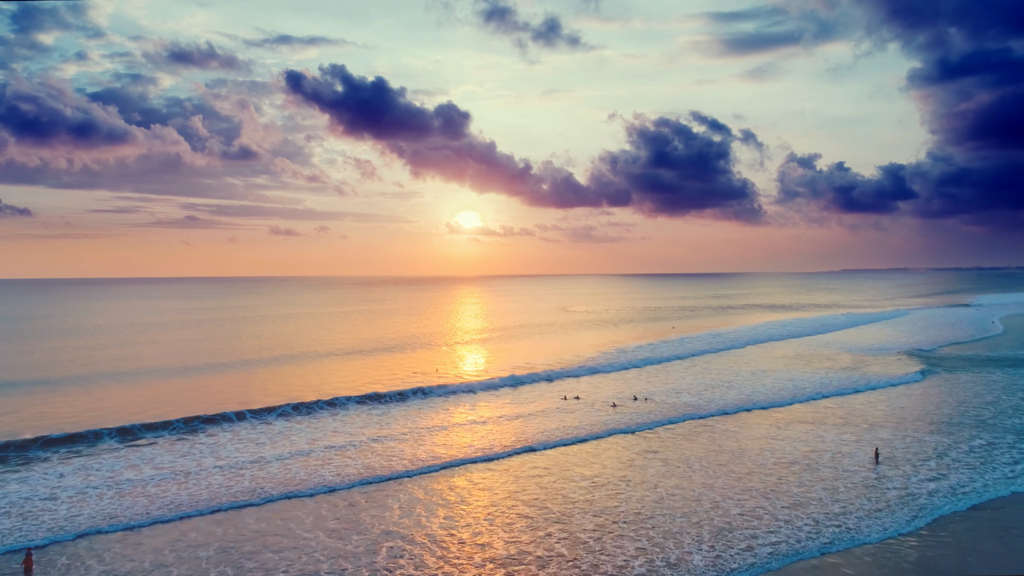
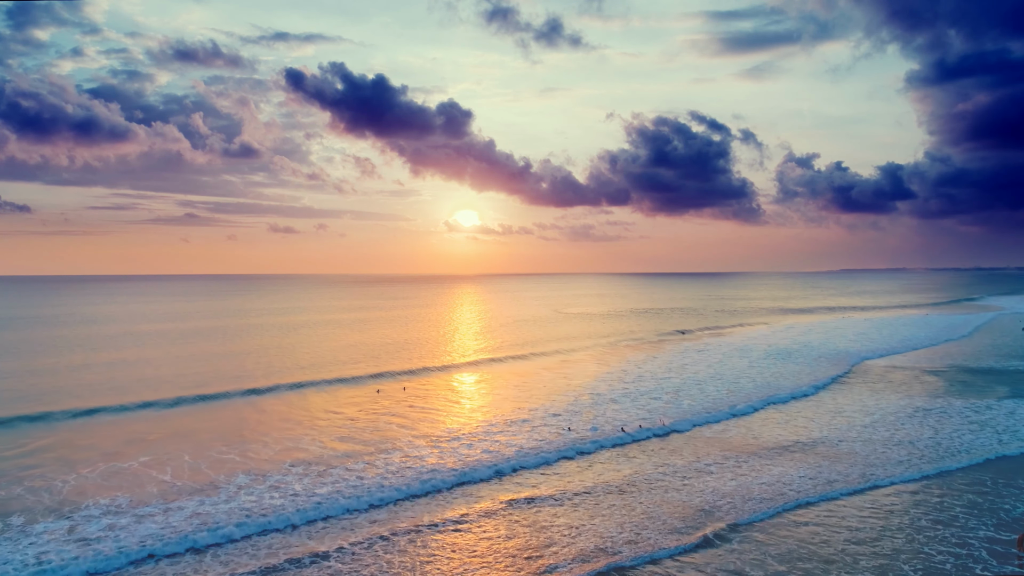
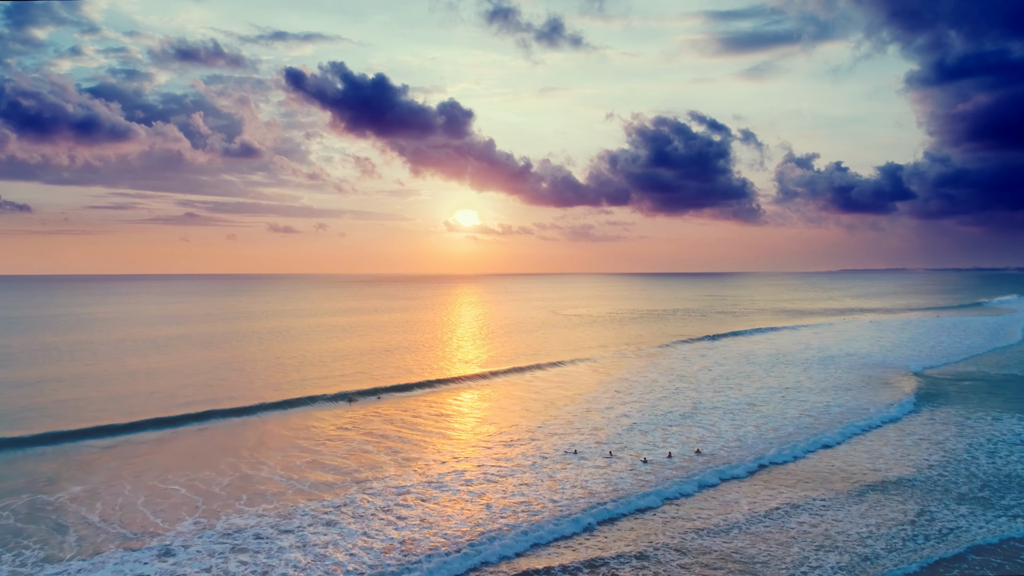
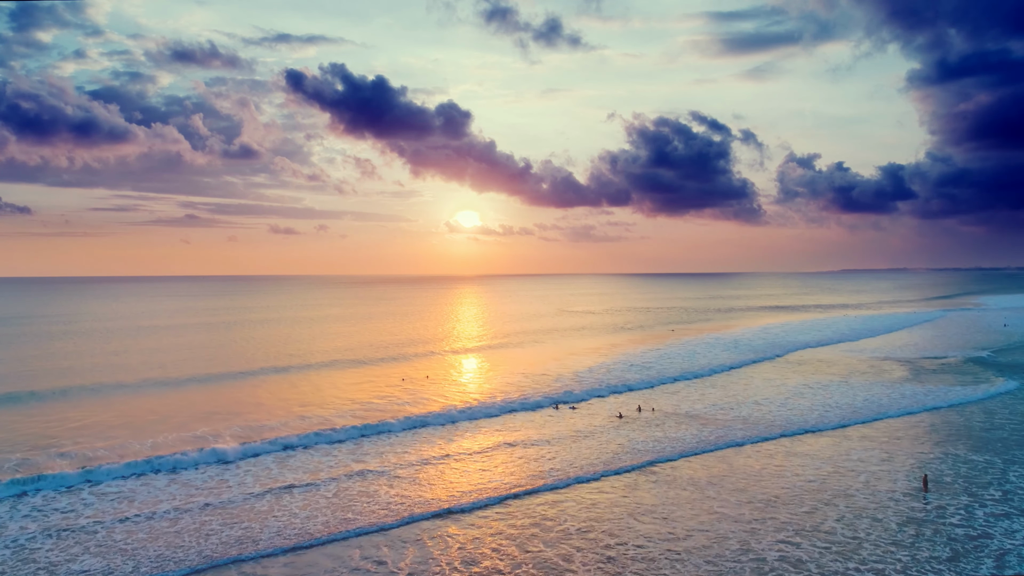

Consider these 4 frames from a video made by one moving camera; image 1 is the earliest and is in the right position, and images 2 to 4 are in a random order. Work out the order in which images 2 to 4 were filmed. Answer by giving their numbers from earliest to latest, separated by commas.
4, 2, 3
